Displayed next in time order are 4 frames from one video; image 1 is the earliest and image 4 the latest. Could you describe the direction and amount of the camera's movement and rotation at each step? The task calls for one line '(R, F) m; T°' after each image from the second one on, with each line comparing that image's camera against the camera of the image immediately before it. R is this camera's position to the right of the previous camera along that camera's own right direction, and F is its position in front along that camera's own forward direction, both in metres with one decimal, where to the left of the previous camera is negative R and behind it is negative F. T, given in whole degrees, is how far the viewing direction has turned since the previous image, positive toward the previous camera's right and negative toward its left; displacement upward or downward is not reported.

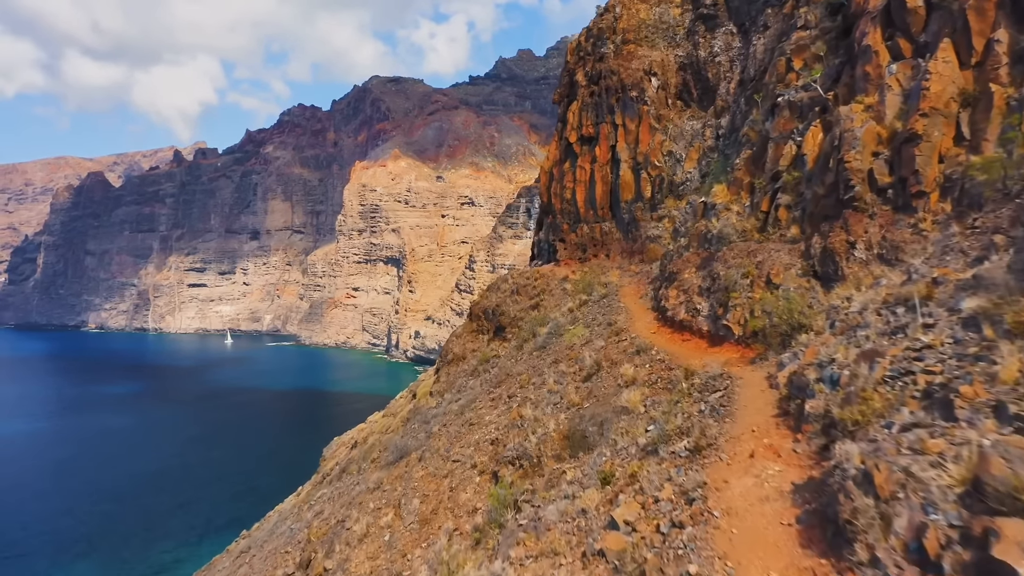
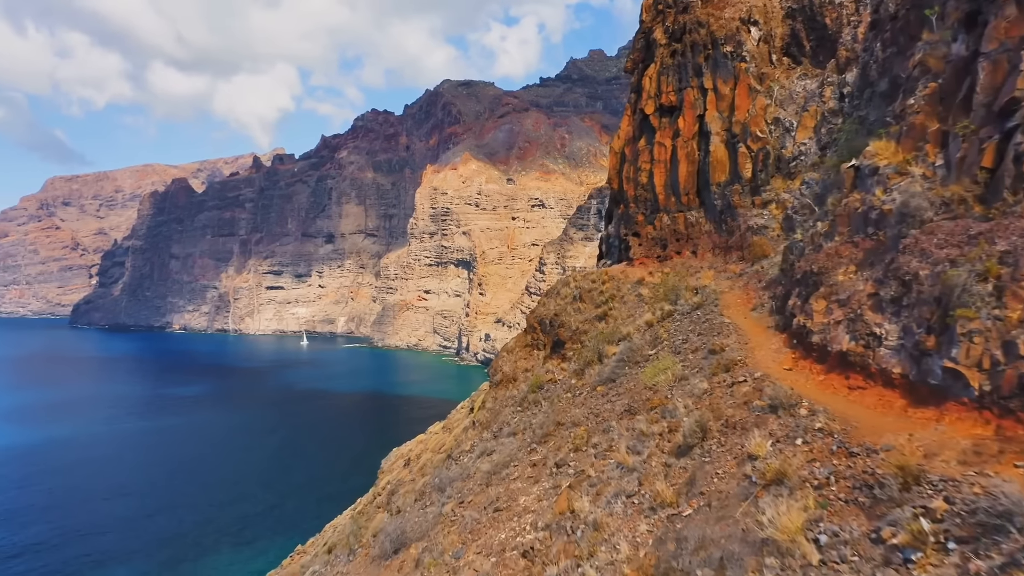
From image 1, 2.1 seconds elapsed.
(+0.2, +4.4) m; -5°
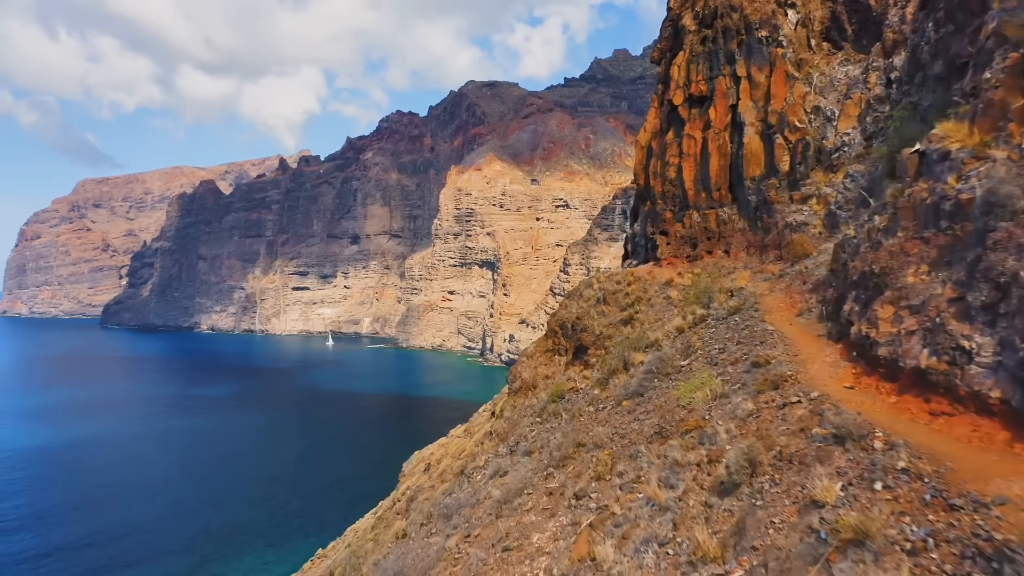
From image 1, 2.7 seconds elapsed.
(+0.1, +1.1) m; -2°
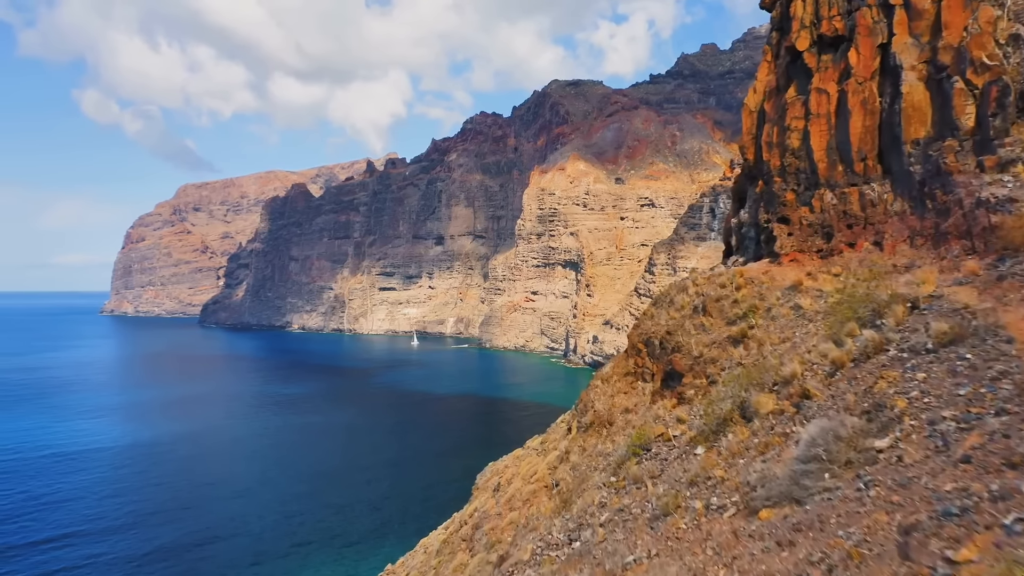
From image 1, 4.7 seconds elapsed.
(+0.2, +4.1) m; -6°
